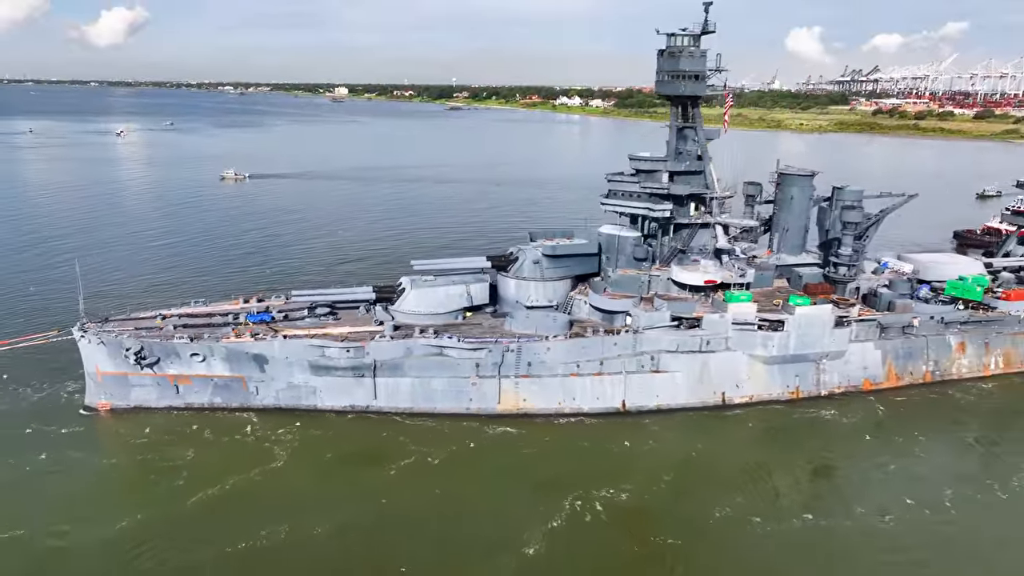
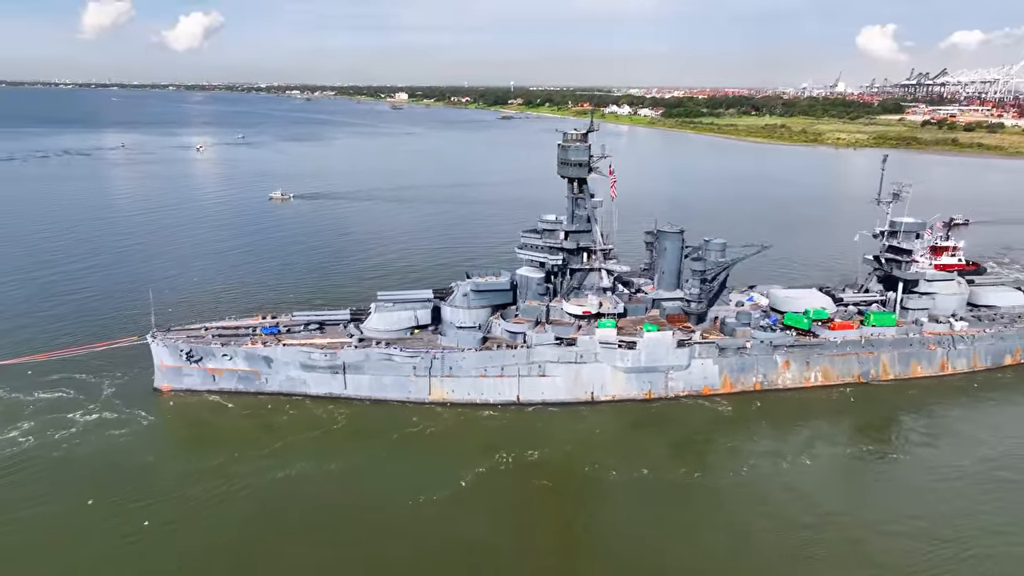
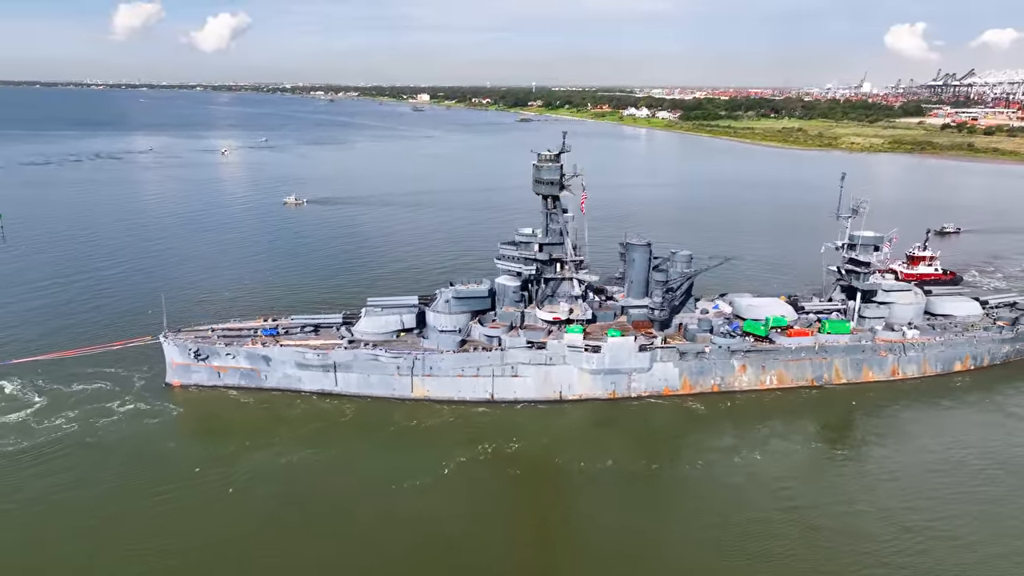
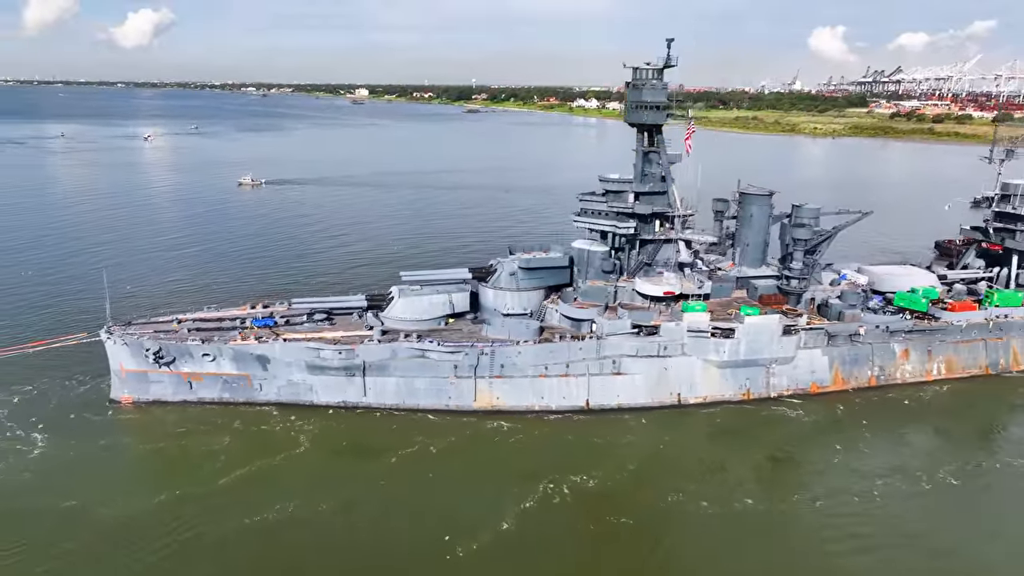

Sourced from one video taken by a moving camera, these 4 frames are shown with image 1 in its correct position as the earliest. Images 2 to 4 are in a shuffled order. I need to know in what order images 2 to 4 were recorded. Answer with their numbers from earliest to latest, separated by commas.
4, 2, 3
